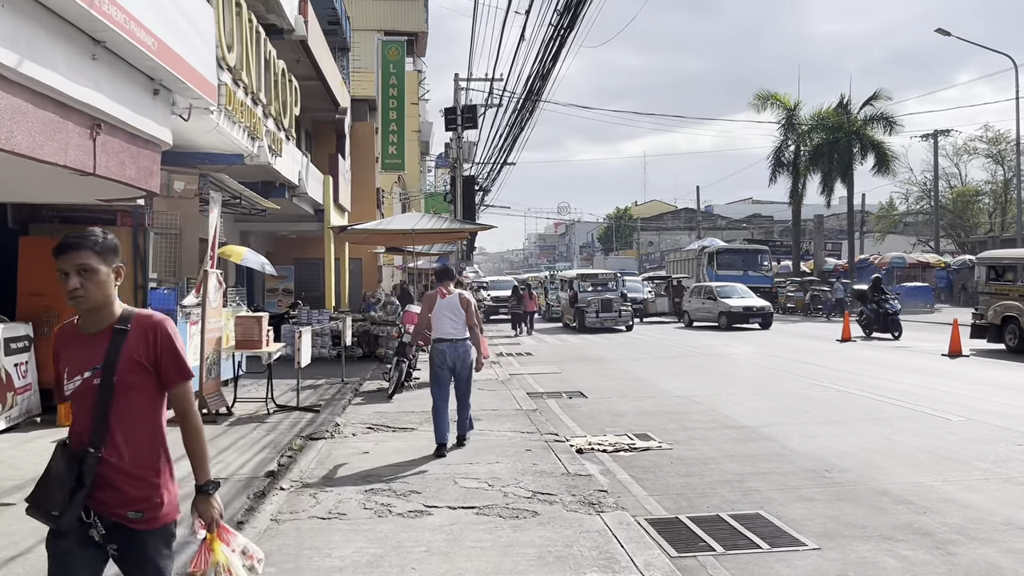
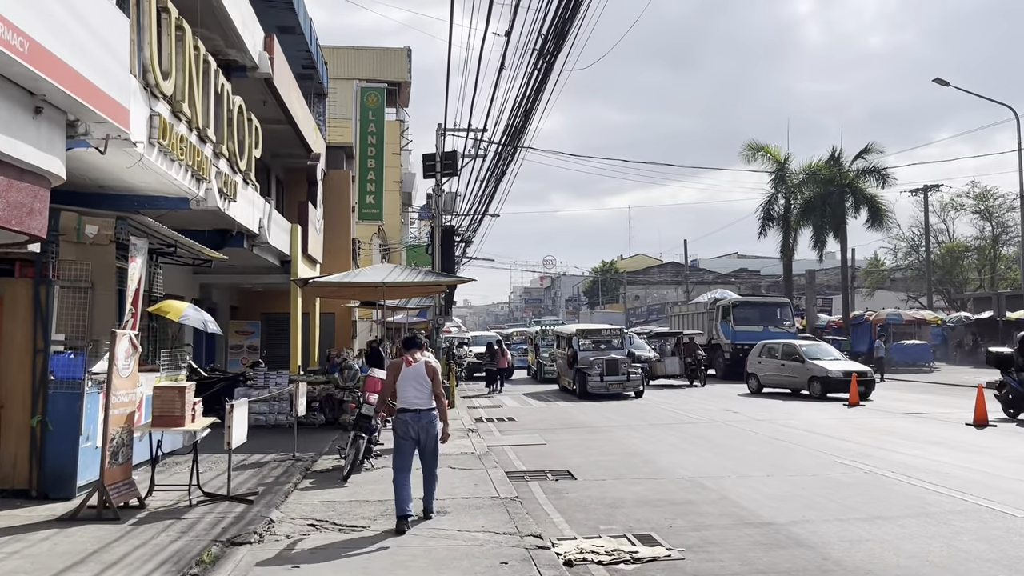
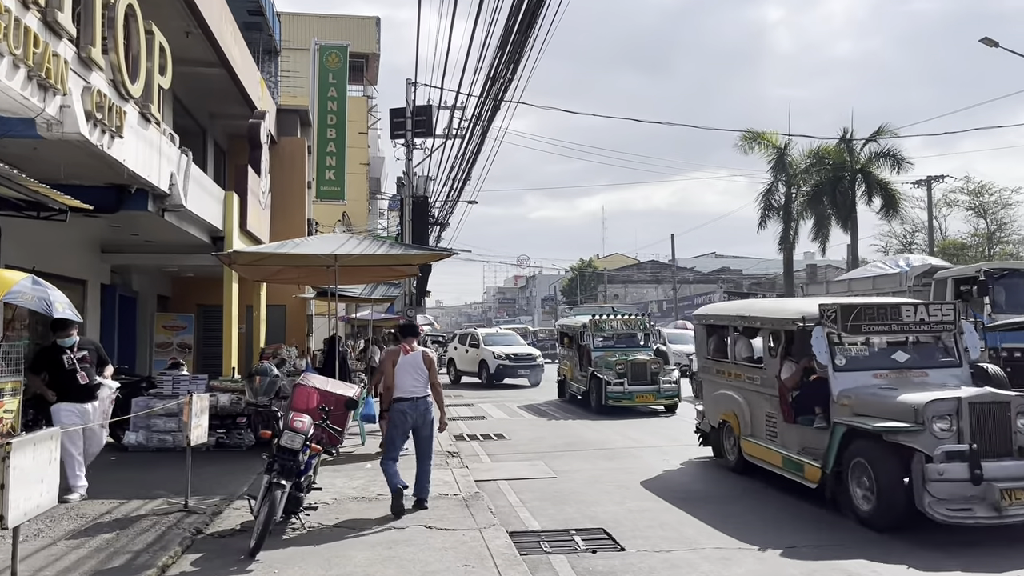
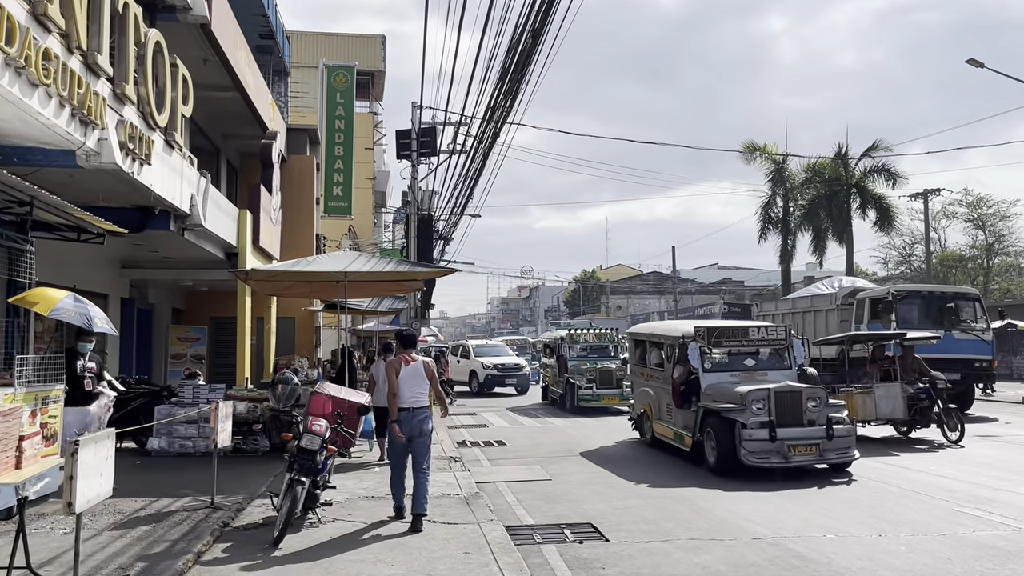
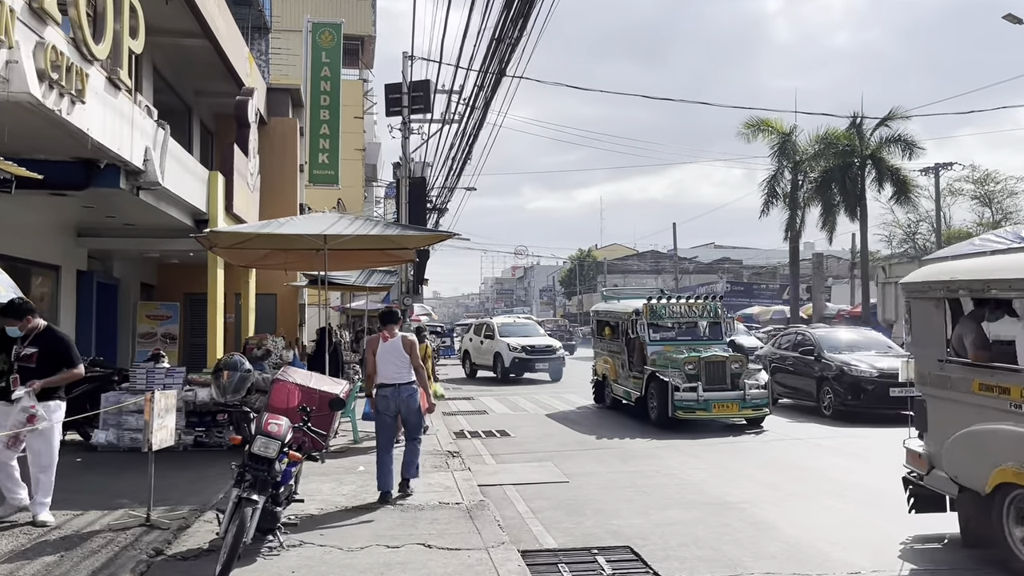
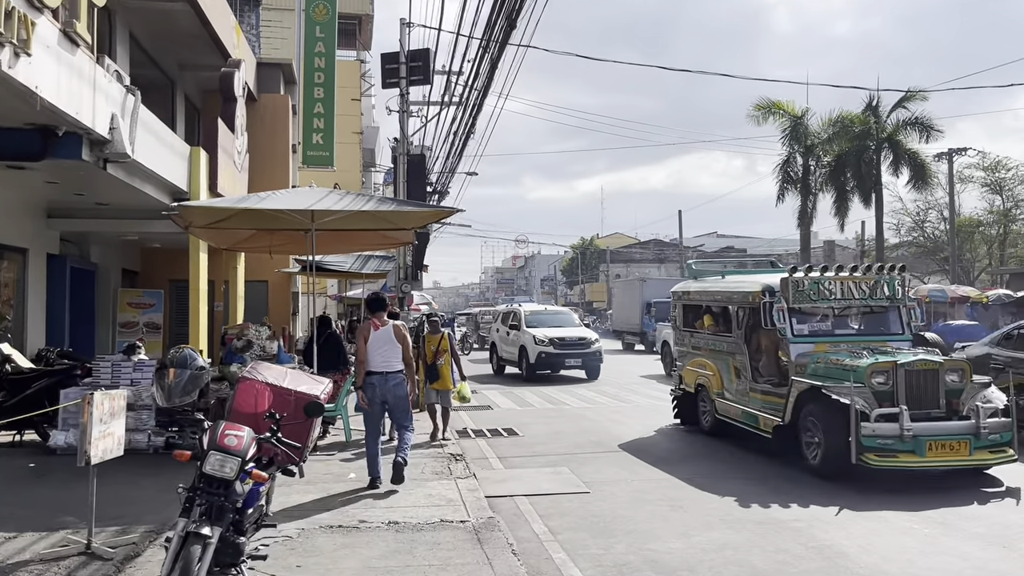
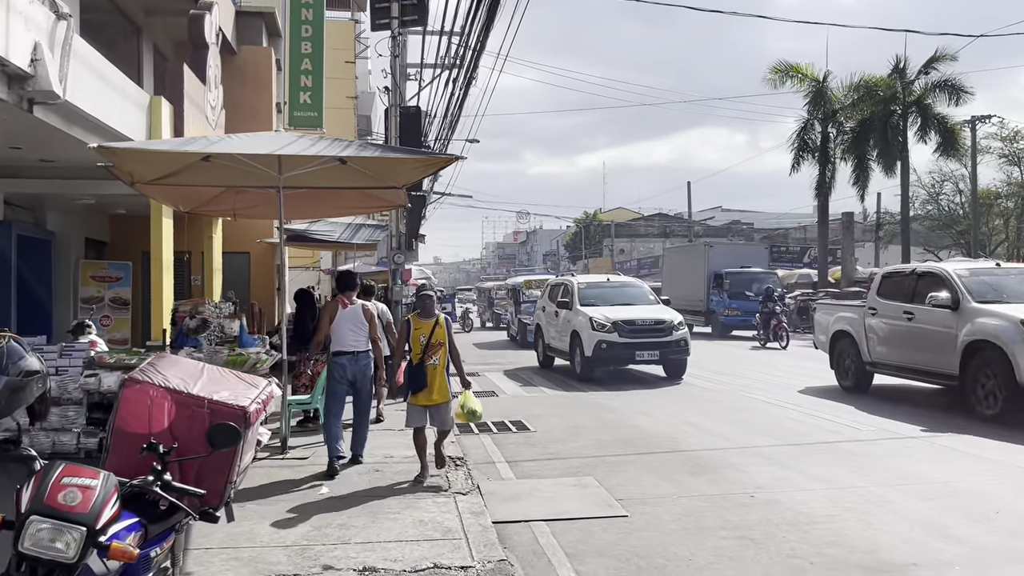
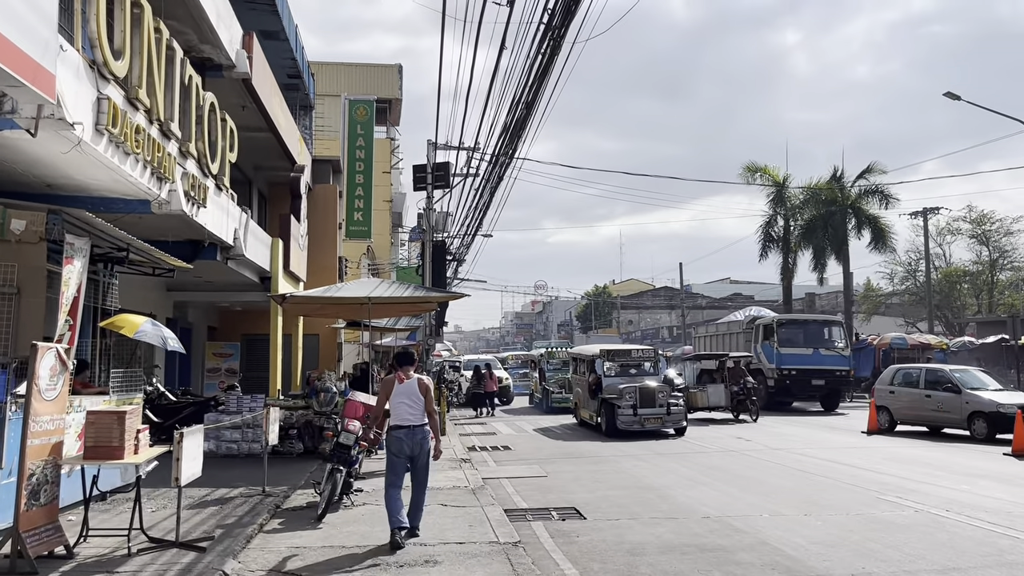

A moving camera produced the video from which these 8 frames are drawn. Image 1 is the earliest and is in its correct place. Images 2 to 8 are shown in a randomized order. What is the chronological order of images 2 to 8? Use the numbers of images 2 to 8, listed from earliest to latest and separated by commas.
2, 8, 4, 3, 5, 6, 7
